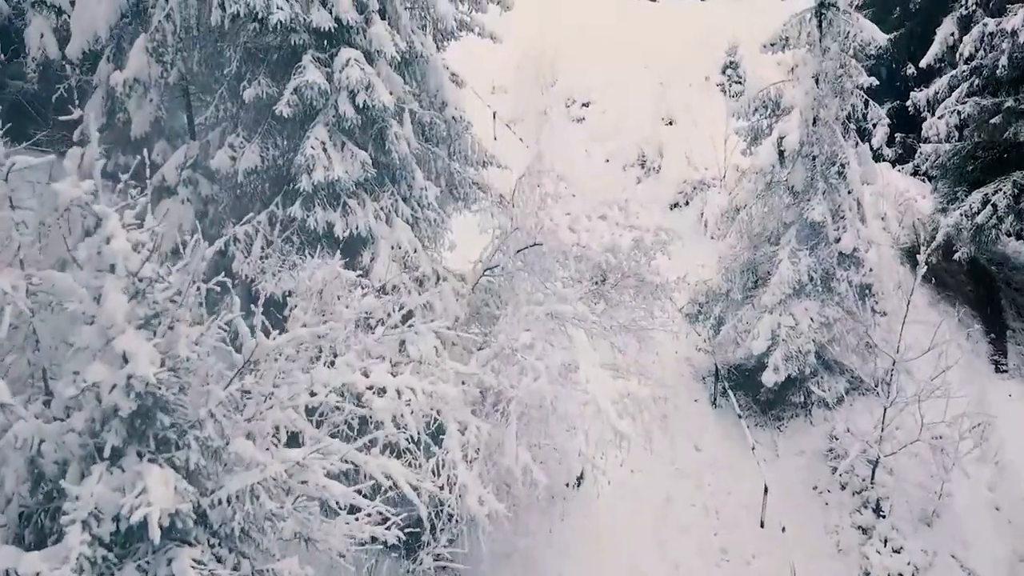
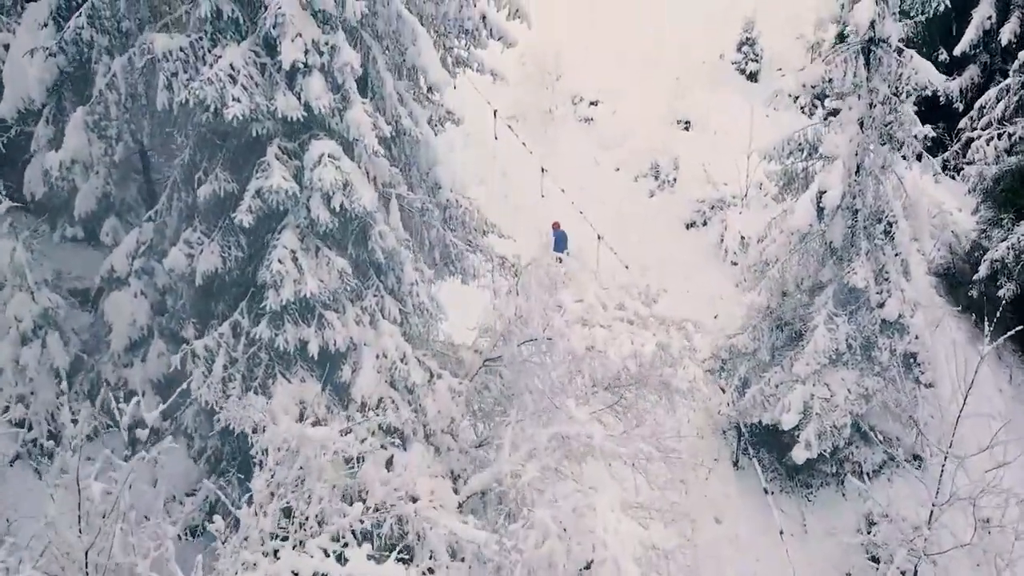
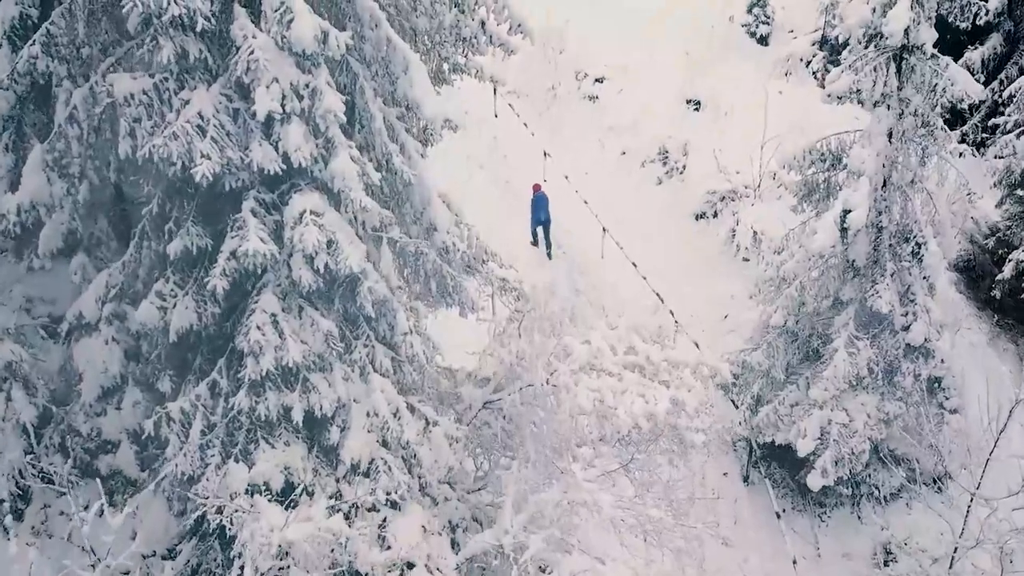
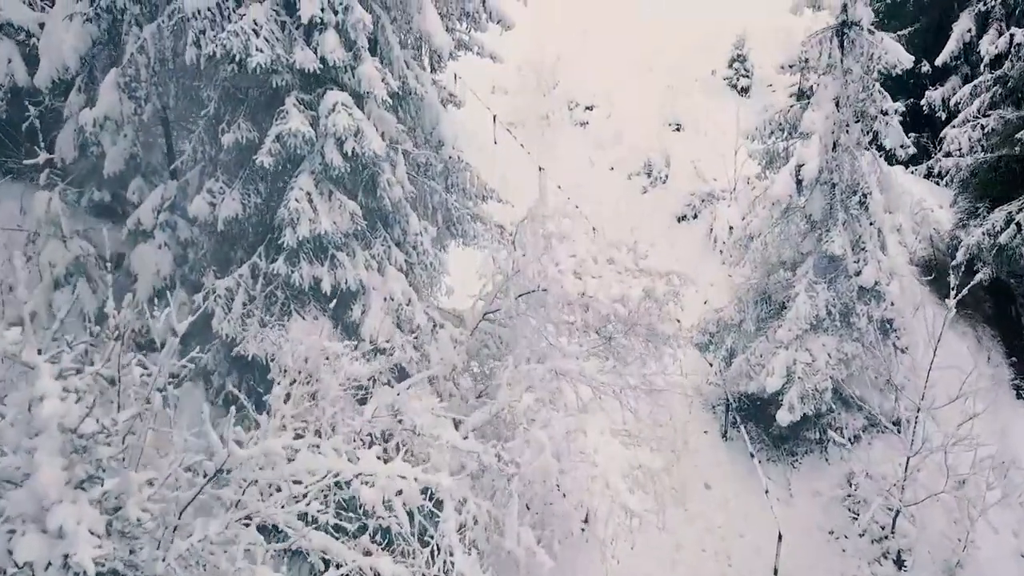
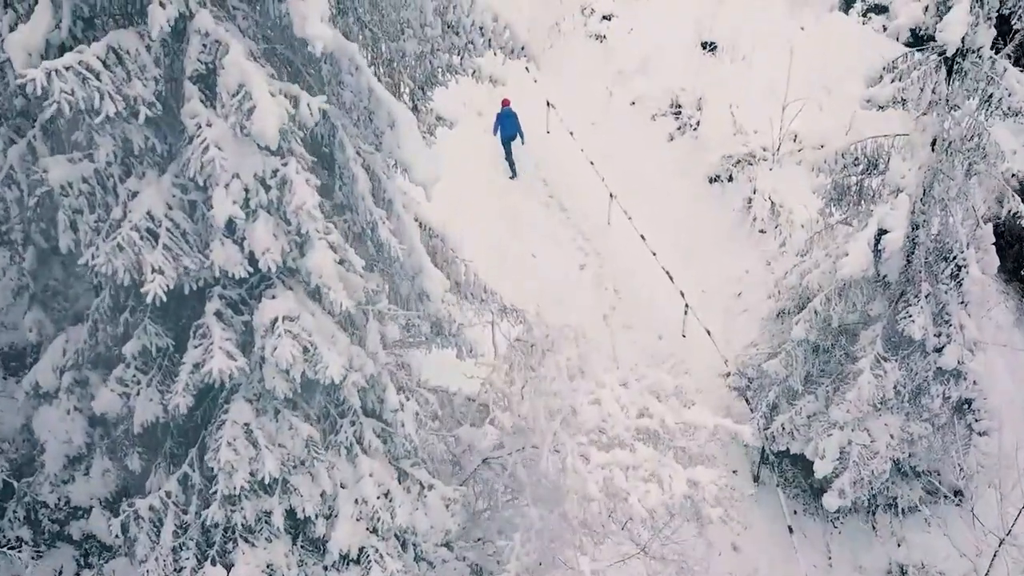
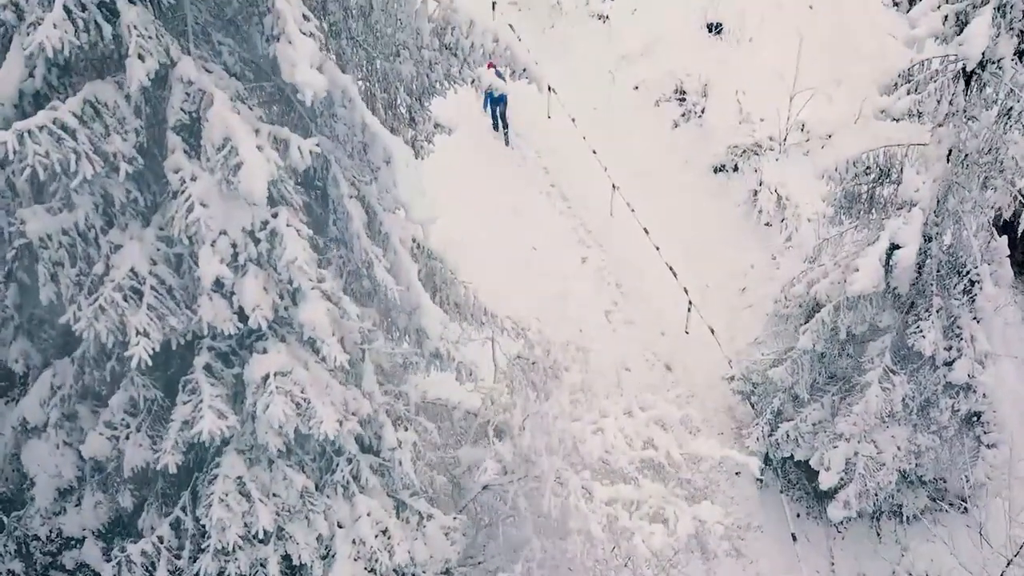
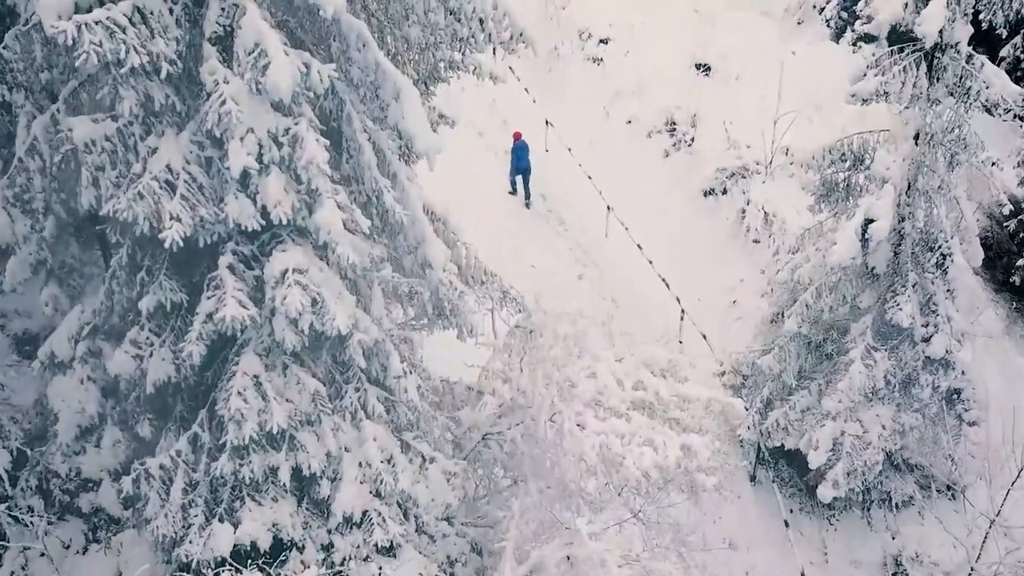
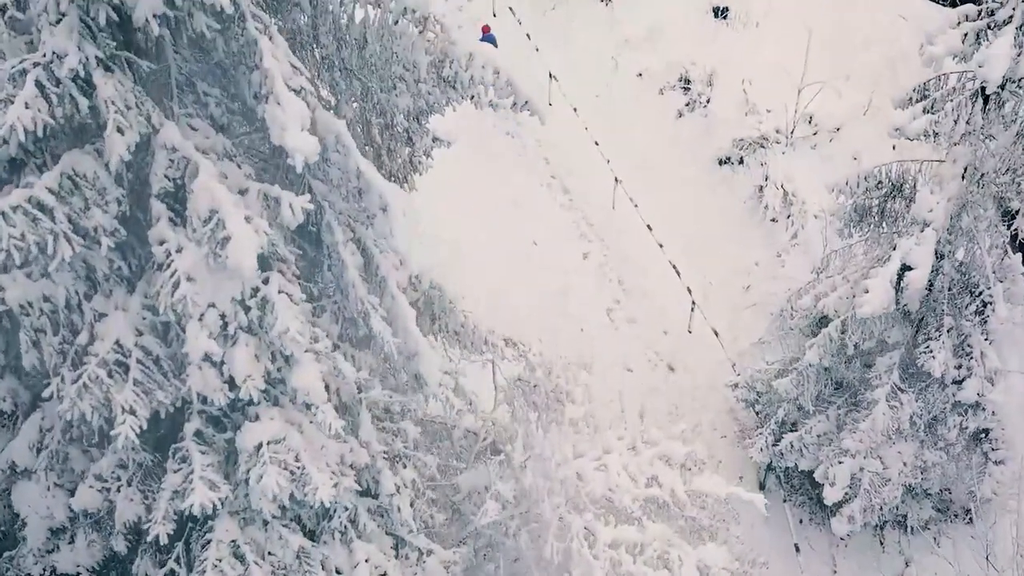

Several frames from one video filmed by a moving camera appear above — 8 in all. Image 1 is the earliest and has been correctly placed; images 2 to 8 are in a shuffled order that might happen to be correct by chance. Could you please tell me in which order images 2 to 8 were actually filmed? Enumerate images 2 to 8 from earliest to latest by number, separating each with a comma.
4, 2, 3, 7, 5, 6, 8
